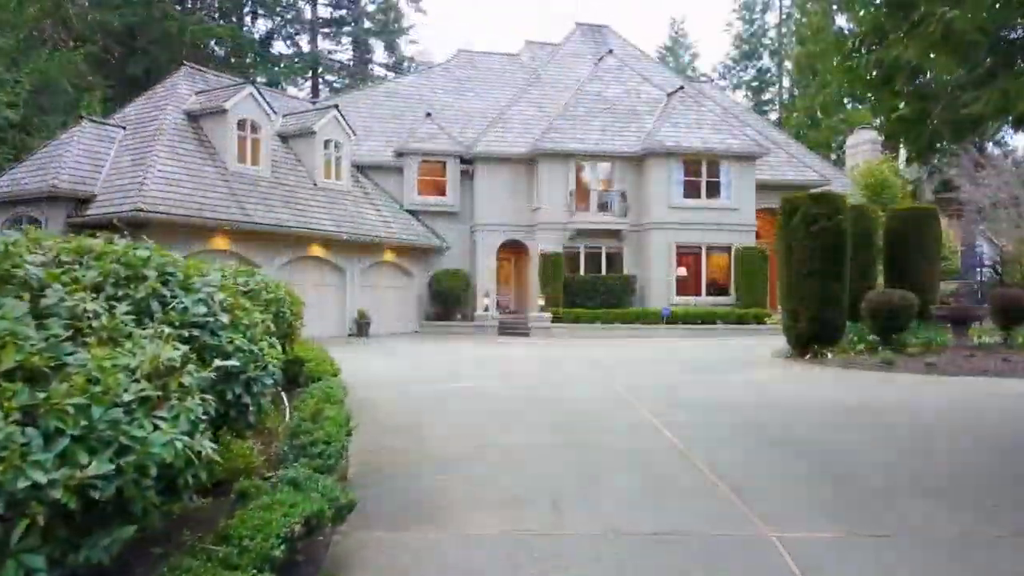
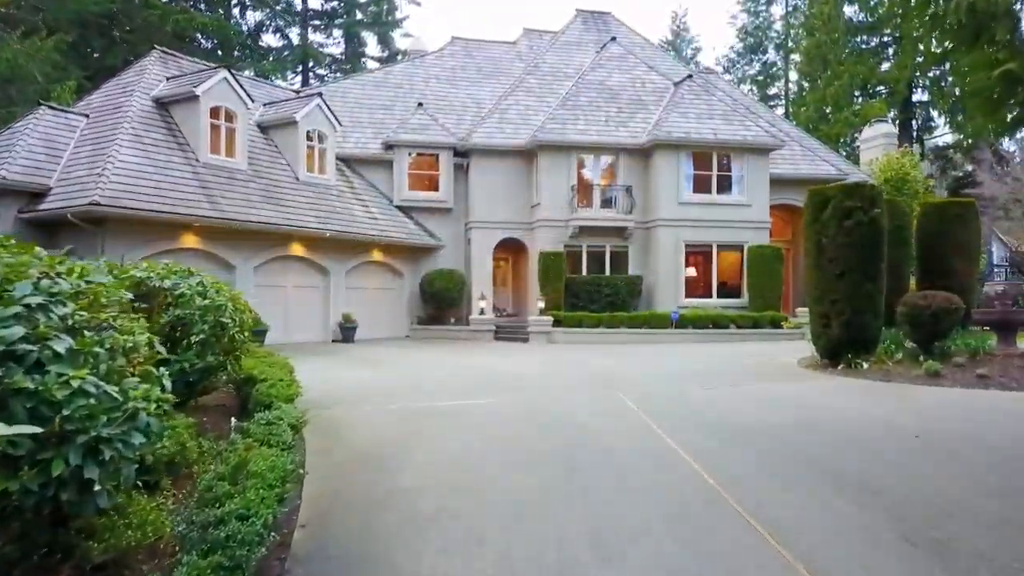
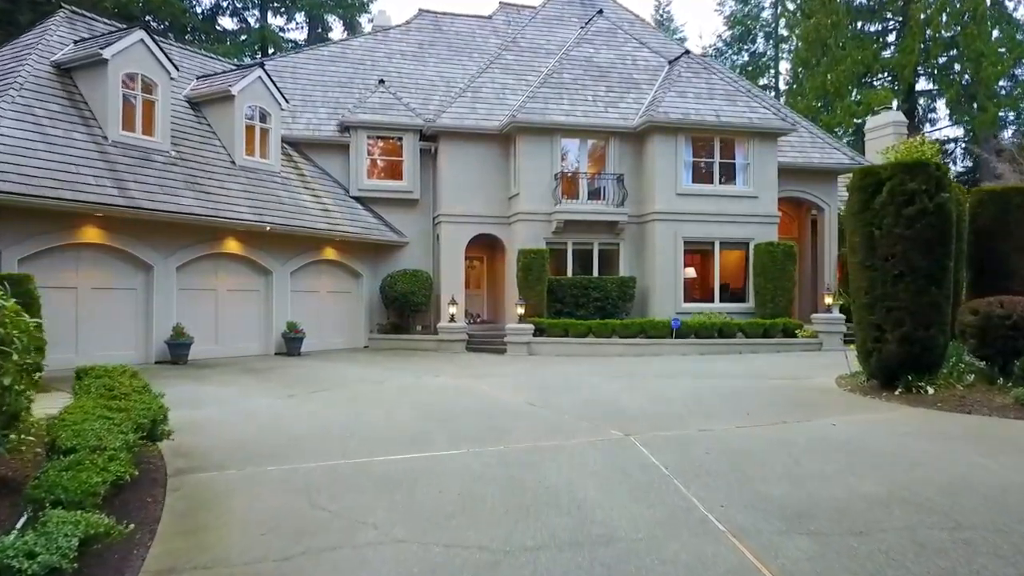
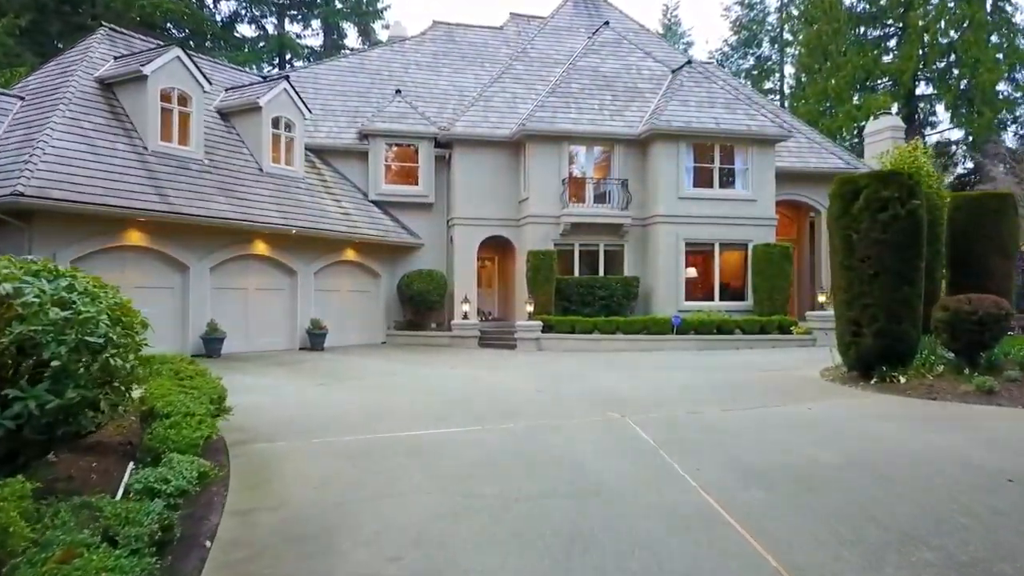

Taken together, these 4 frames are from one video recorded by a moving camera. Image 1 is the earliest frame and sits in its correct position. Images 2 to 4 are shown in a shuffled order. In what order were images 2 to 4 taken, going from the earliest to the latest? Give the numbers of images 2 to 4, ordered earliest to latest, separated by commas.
2, 4, 3
